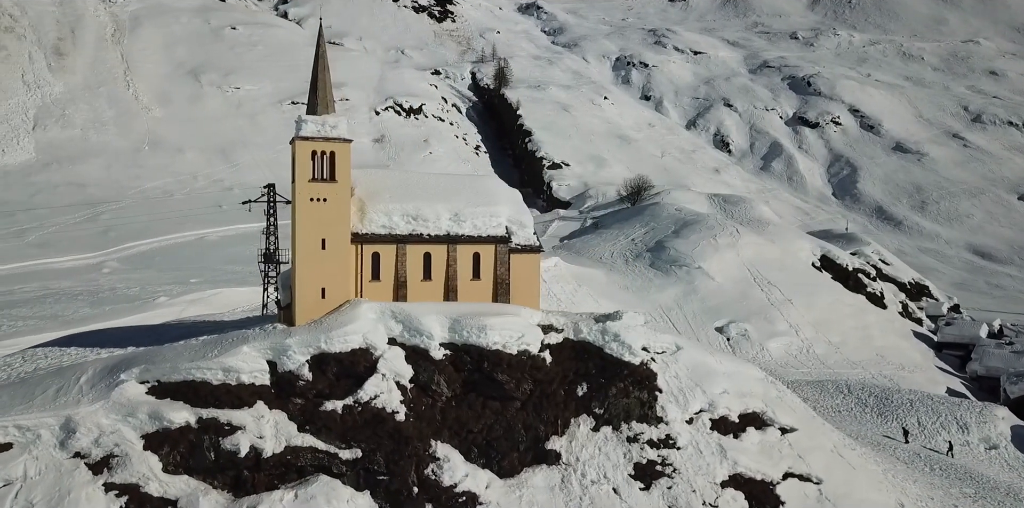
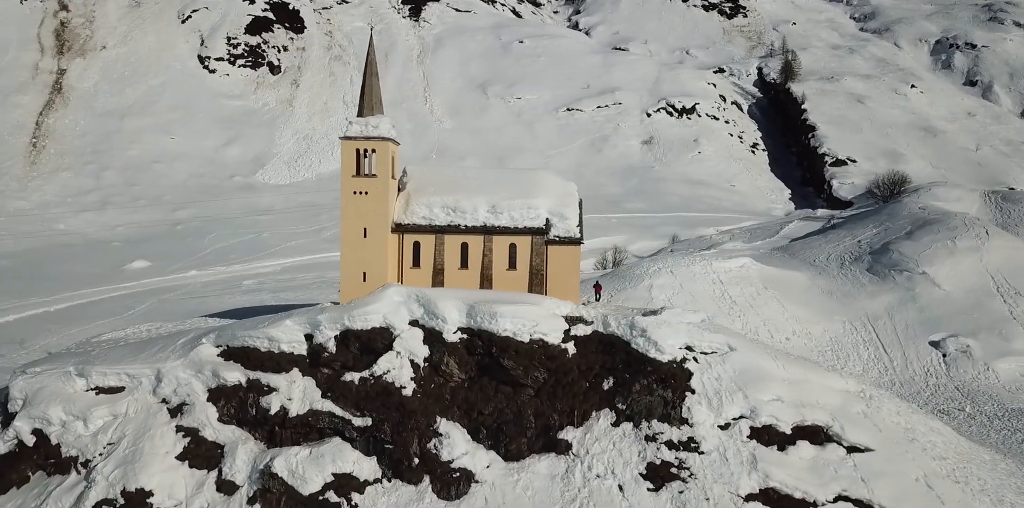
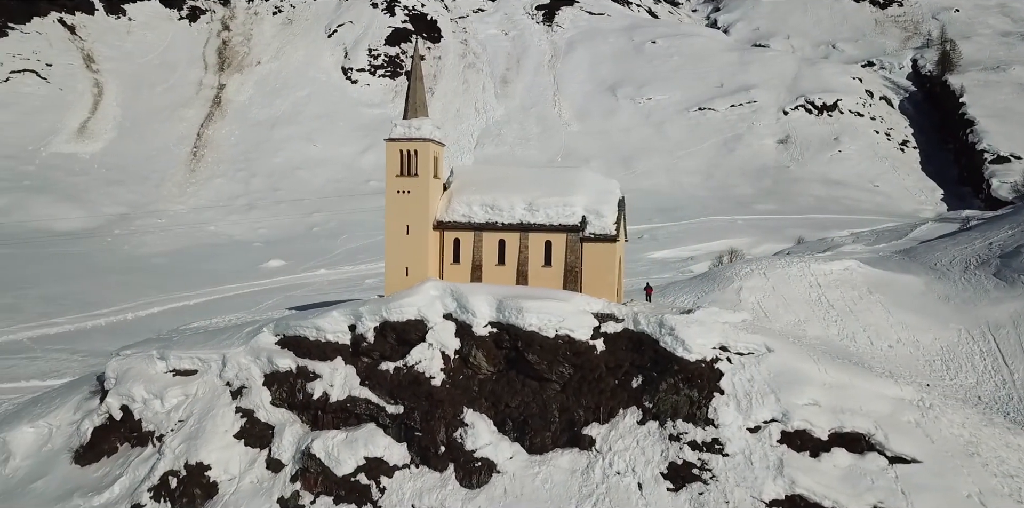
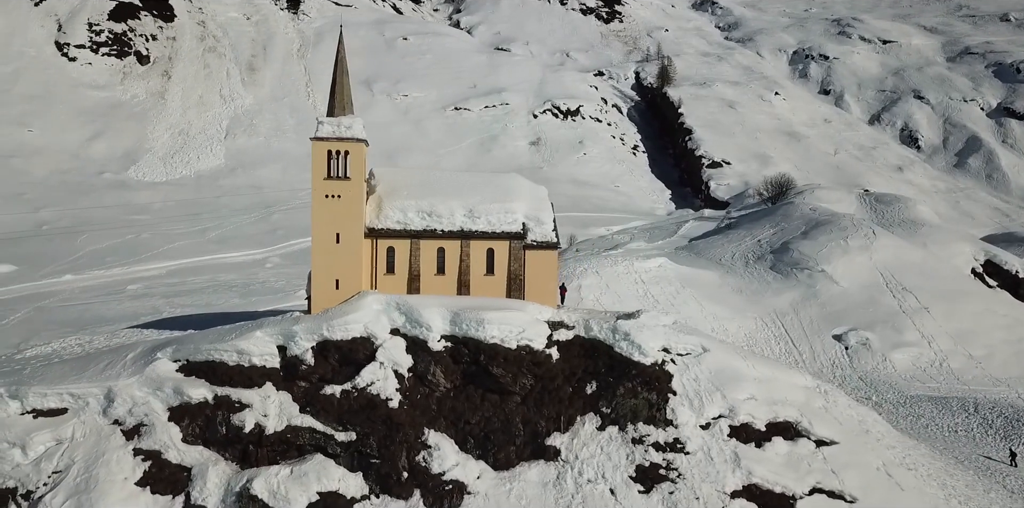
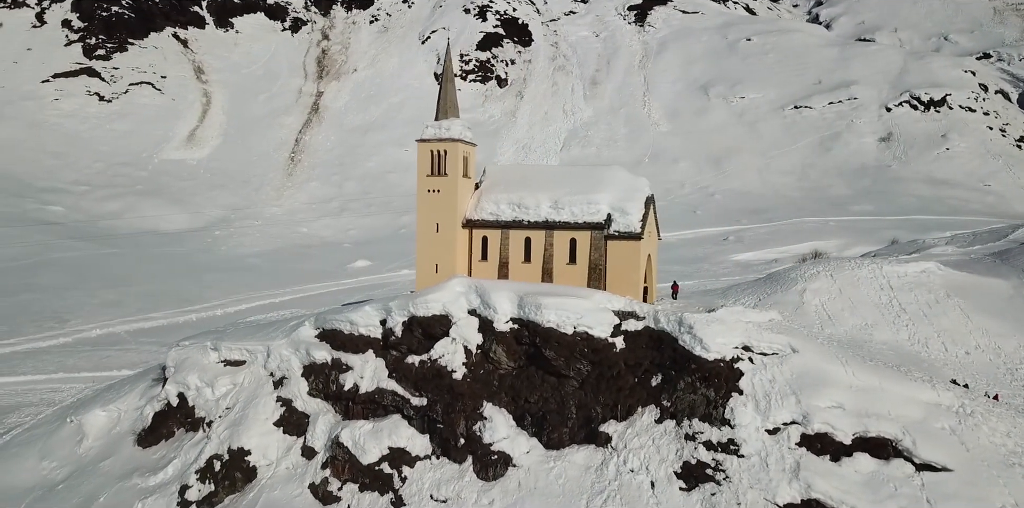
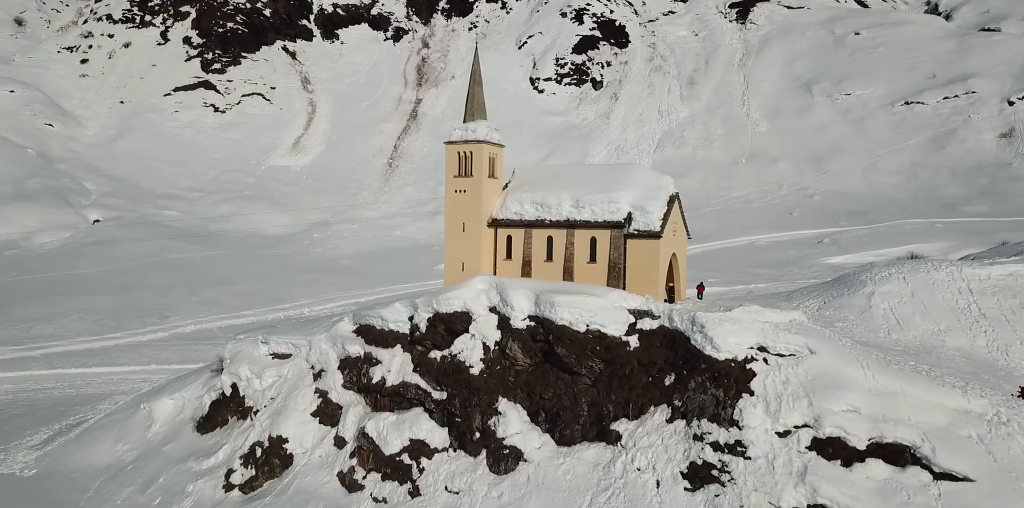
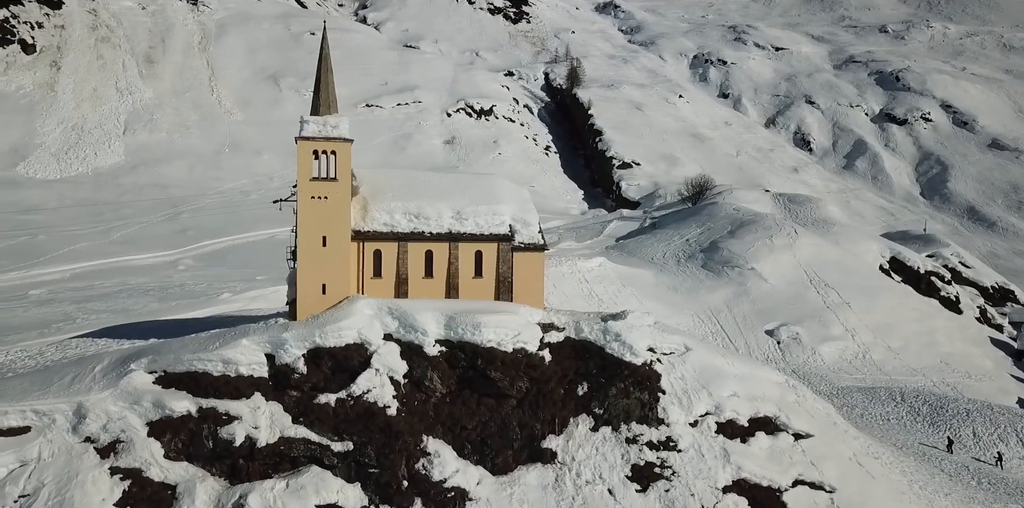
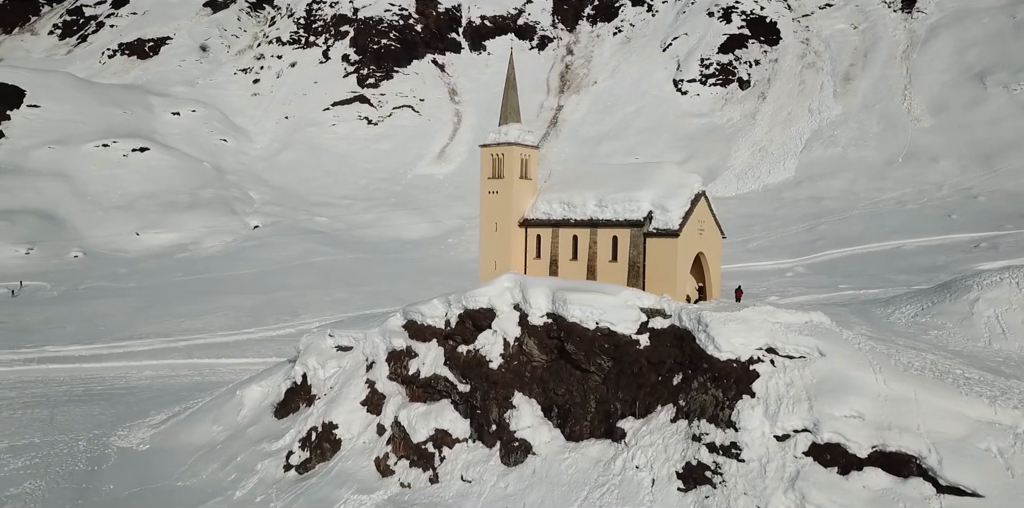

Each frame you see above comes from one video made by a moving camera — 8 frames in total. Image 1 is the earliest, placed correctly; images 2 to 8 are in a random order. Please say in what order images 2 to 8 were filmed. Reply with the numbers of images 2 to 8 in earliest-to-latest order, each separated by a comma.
7, 4, 2, 3, 5, 6, 8
